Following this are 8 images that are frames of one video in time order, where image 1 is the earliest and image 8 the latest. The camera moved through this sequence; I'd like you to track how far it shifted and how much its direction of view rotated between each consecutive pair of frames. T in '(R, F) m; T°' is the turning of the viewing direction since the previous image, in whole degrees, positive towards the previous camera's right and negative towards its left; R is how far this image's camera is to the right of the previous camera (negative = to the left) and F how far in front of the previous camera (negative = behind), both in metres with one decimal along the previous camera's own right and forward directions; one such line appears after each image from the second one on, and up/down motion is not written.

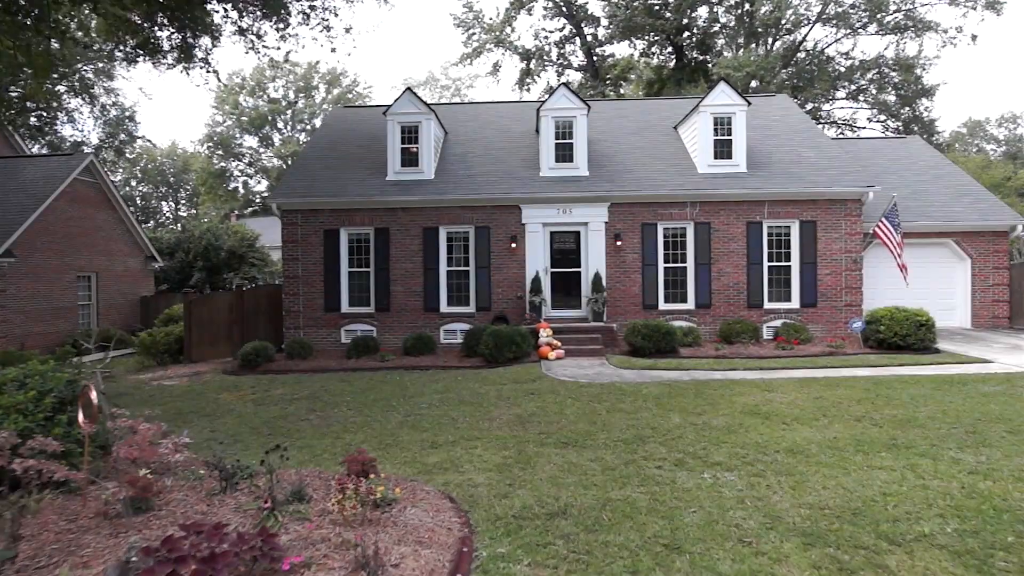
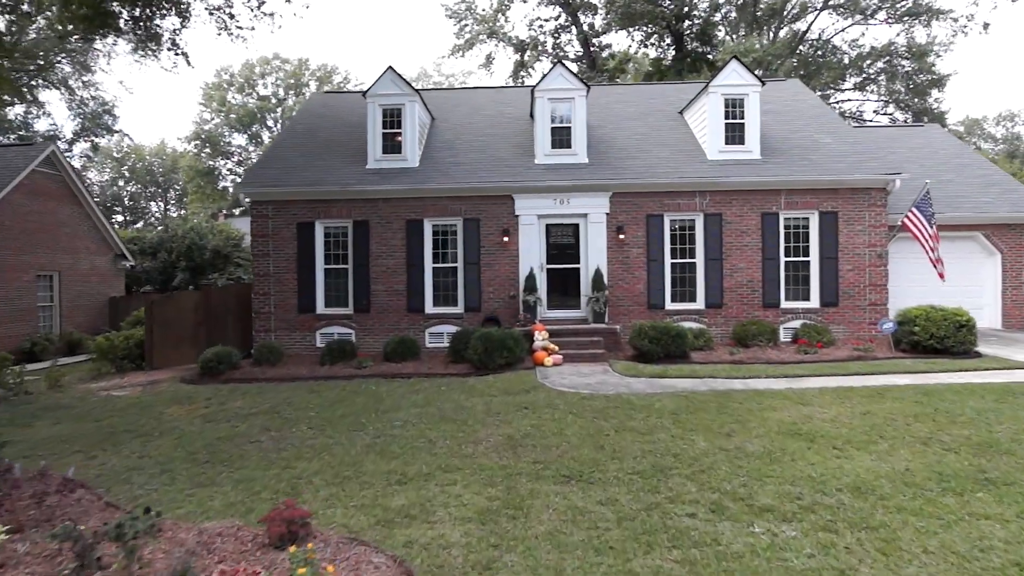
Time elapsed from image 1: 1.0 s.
(+0.1, +1.3) m; +1°
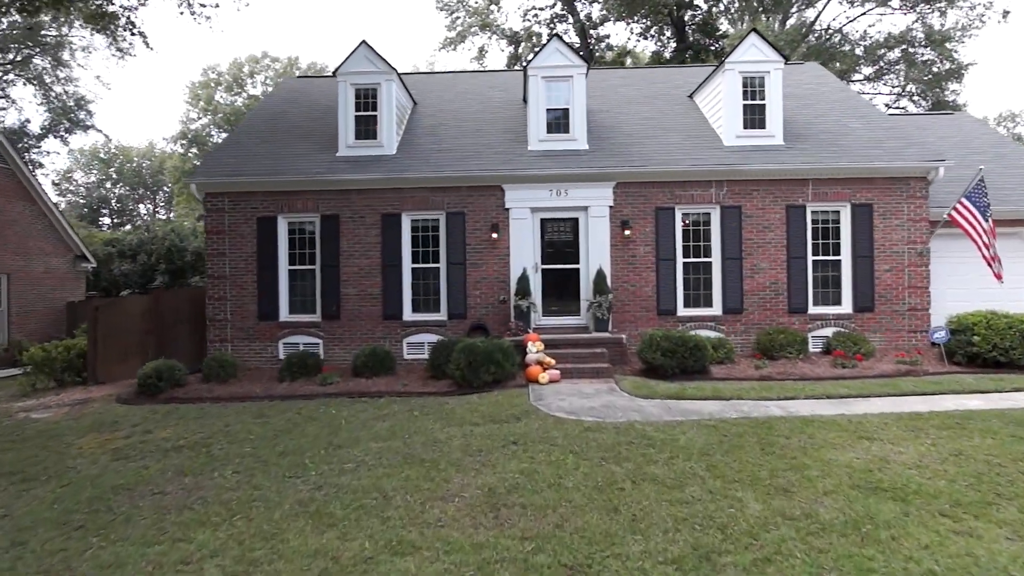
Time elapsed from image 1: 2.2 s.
(+0.1, +1.5) m; 0°
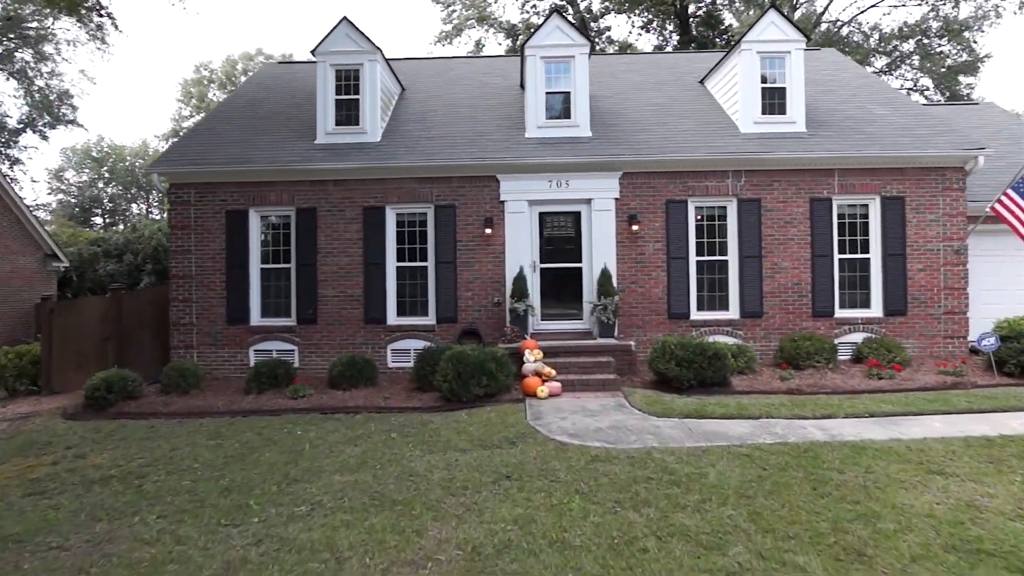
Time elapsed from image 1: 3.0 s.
(+0.1, +1.0) m; 0°
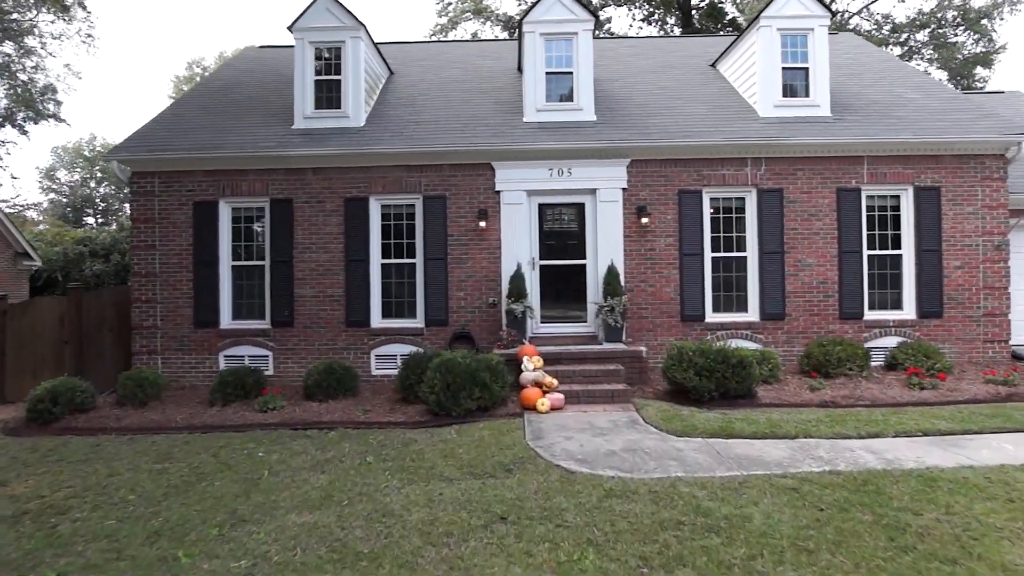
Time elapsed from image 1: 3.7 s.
(0.0, +0.9) m; 0°
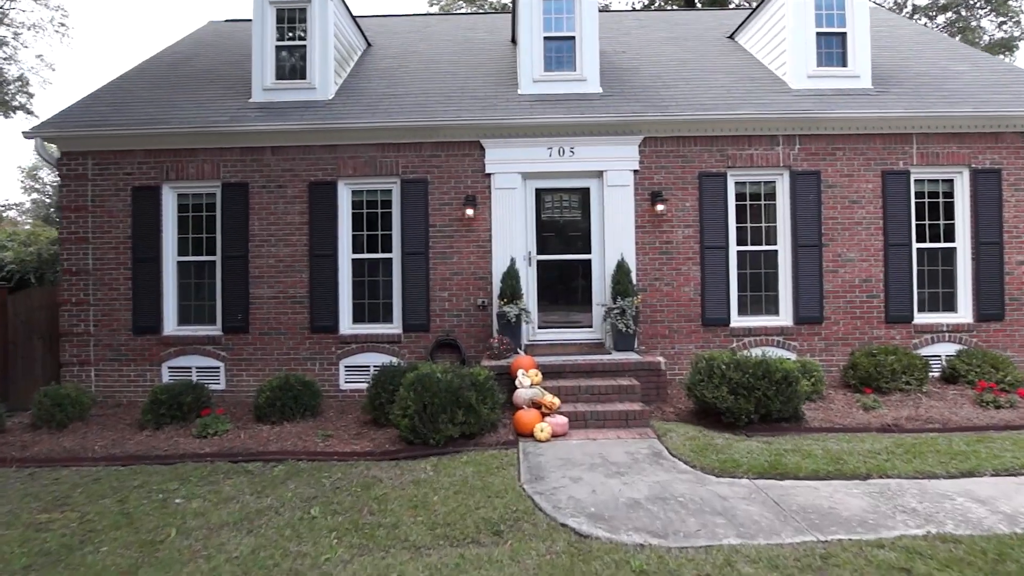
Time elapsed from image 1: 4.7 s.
(0.0, +1.3) m; +1°
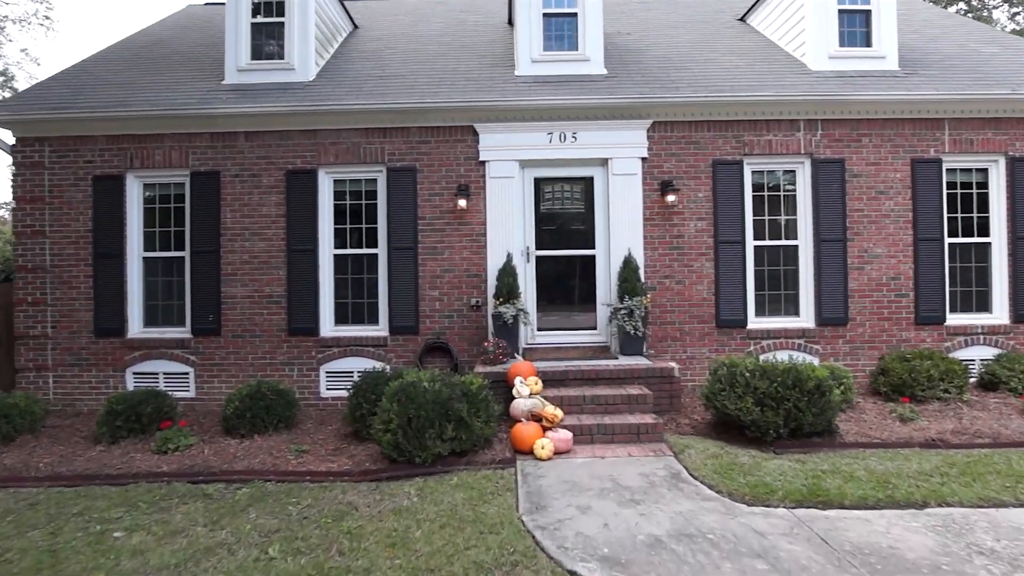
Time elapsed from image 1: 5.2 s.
(0.0, +0.6) m; 0°
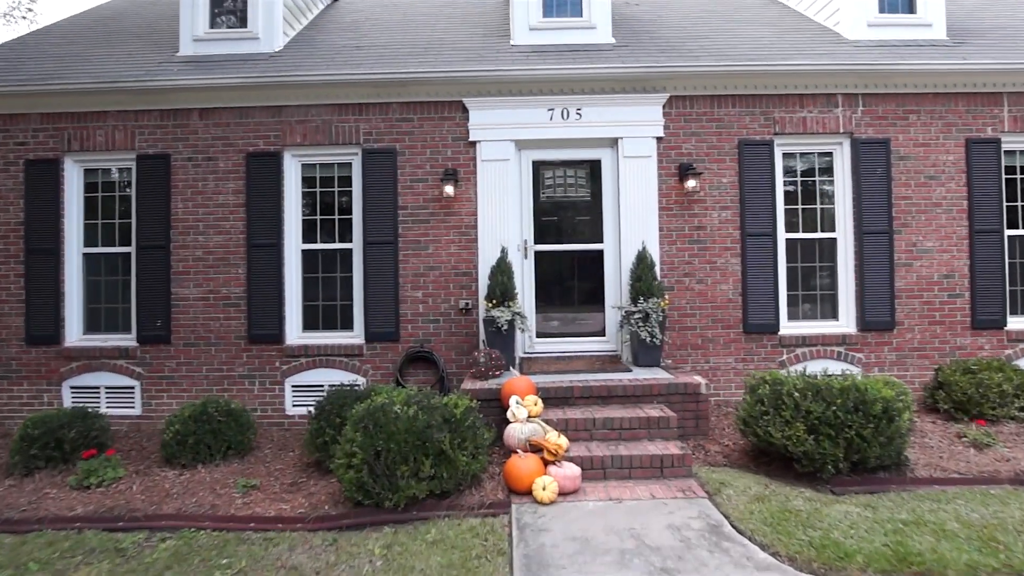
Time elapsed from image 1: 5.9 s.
(0.0, +0.9) m; 0°
